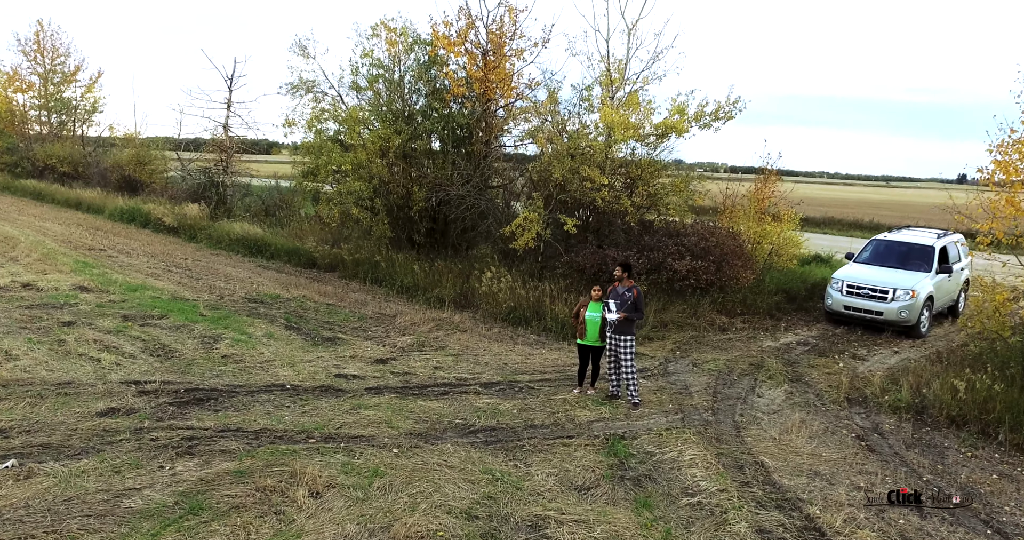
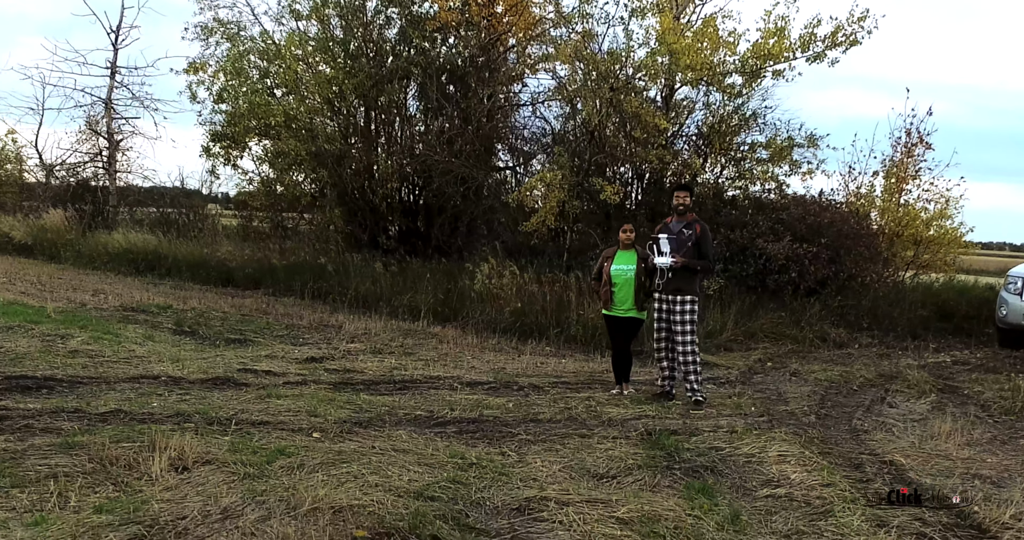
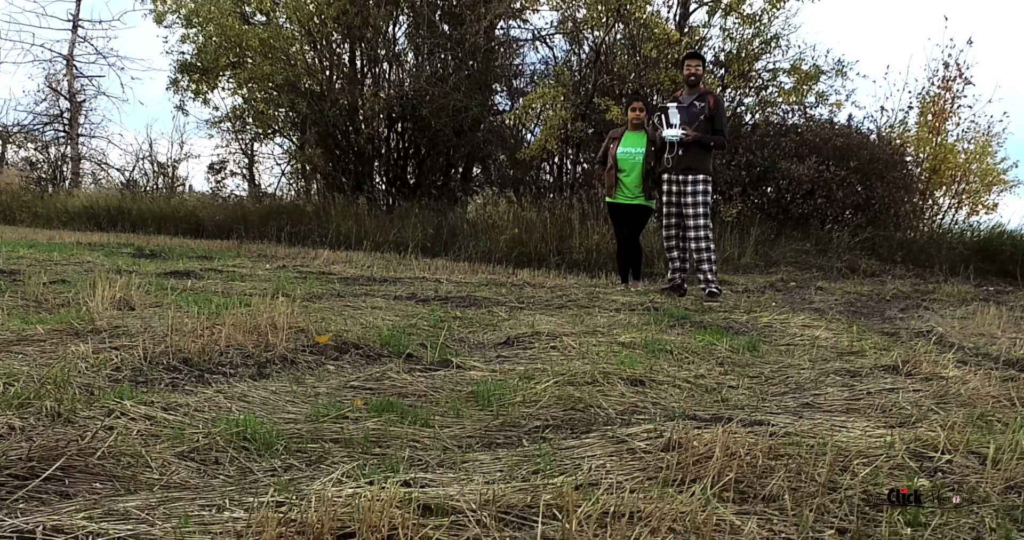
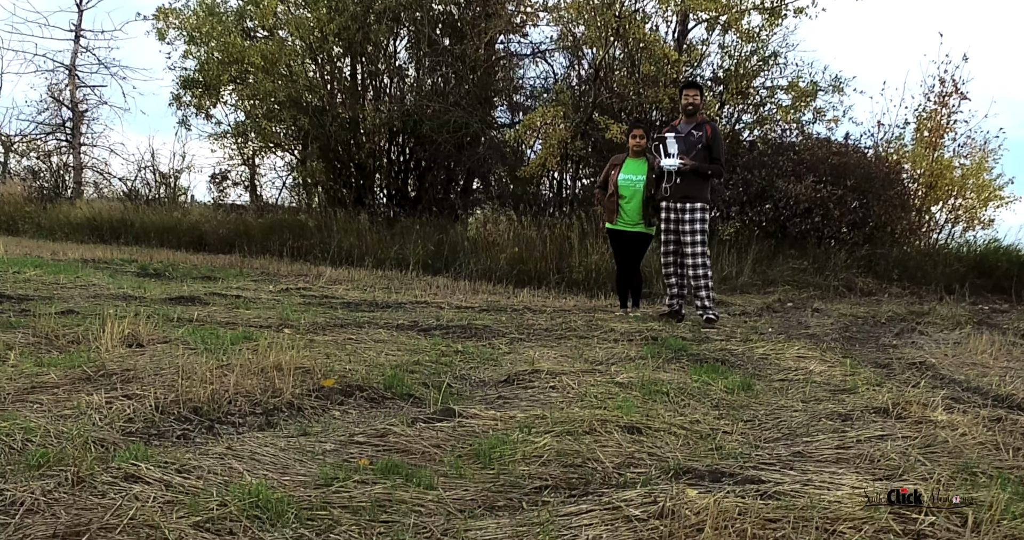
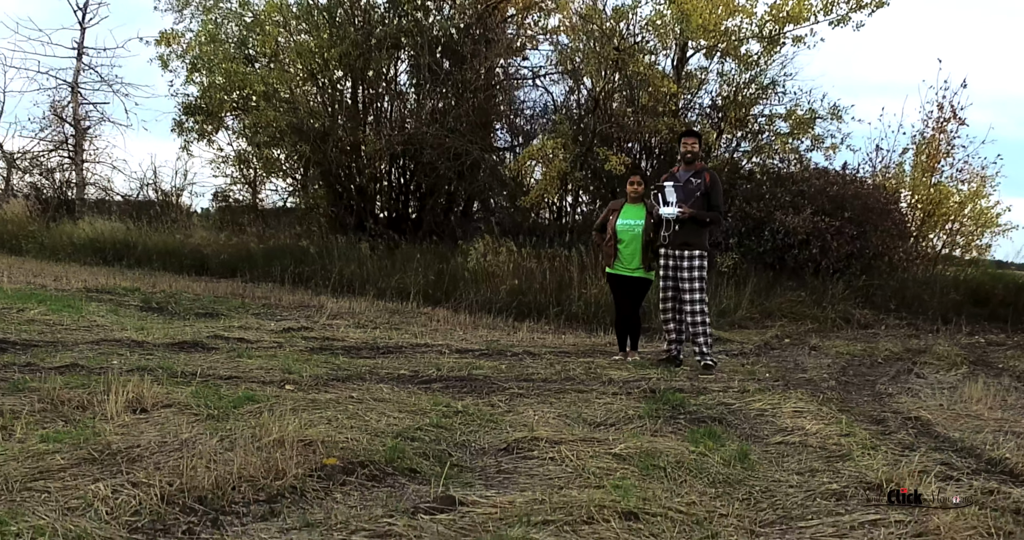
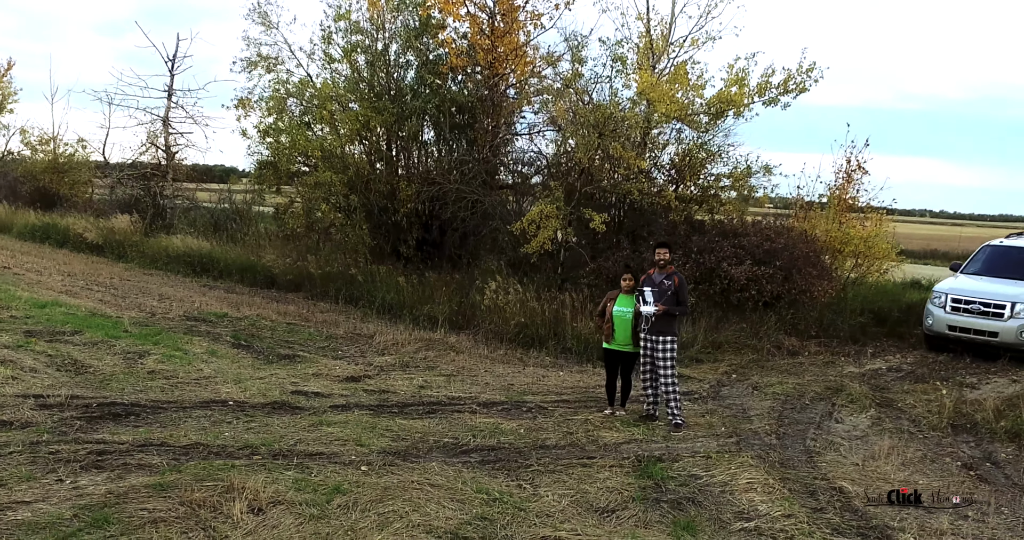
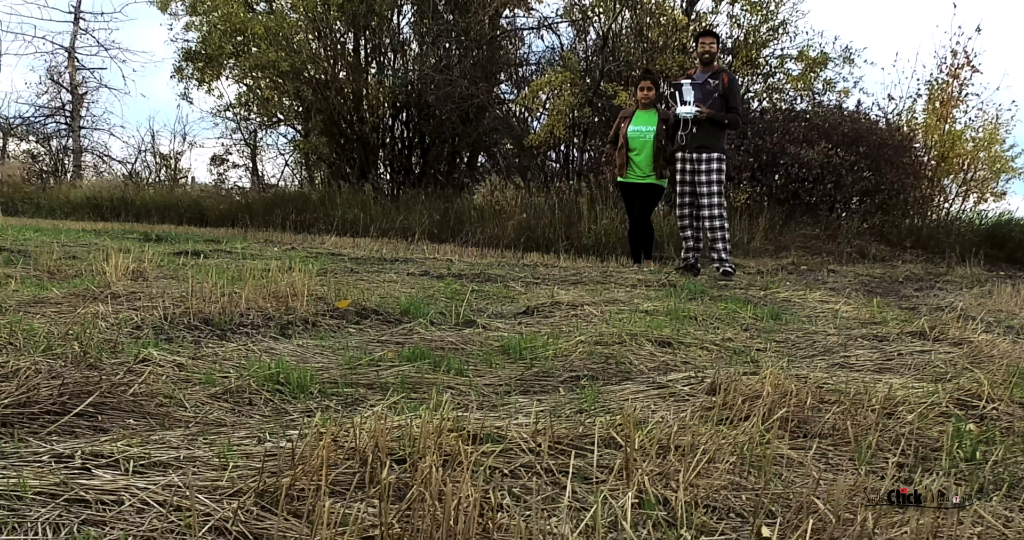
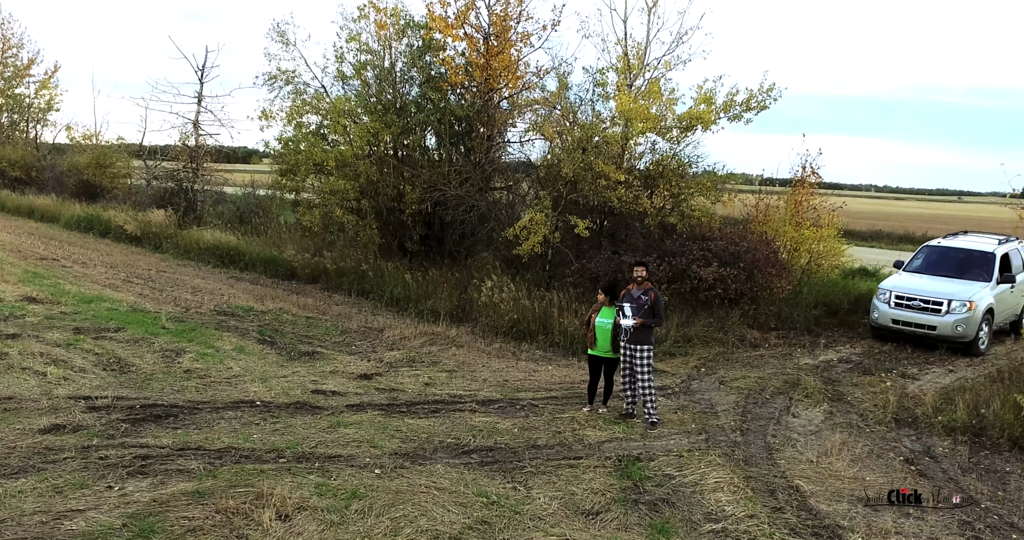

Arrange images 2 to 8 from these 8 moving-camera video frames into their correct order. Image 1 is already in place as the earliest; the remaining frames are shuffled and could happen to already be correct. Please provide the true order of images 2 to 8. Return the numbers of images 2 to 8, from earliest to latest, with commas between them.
8, 6, 2, 5, 4, 3, 7
